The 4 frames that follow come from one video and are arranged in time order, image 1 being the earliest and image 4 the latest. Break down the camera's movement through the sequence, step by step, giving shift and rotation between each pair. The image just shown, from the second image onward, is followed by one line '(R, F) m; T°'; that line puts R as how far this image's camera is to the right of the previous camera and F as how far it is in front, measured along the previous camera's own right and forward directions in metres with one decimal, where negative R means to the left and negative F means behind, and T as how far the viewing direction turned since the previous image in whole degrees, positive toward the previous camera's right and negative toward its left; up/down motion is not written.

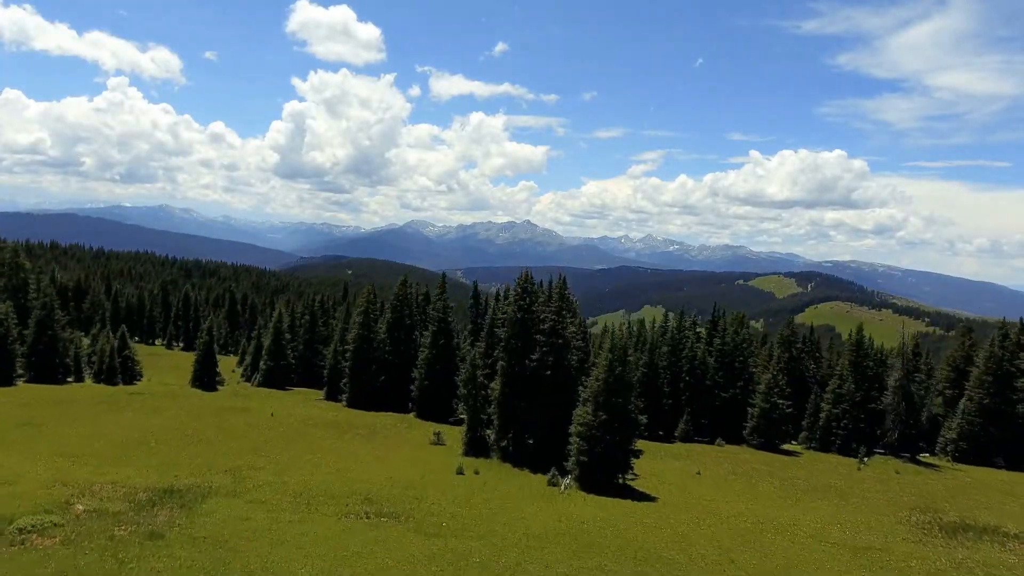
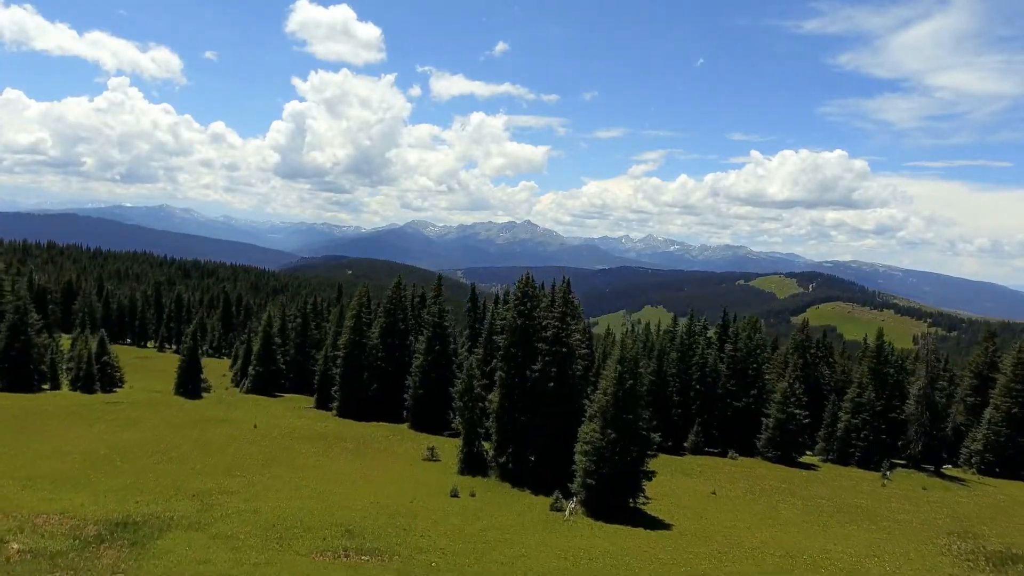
(+0.1, +4.4) m; 0°
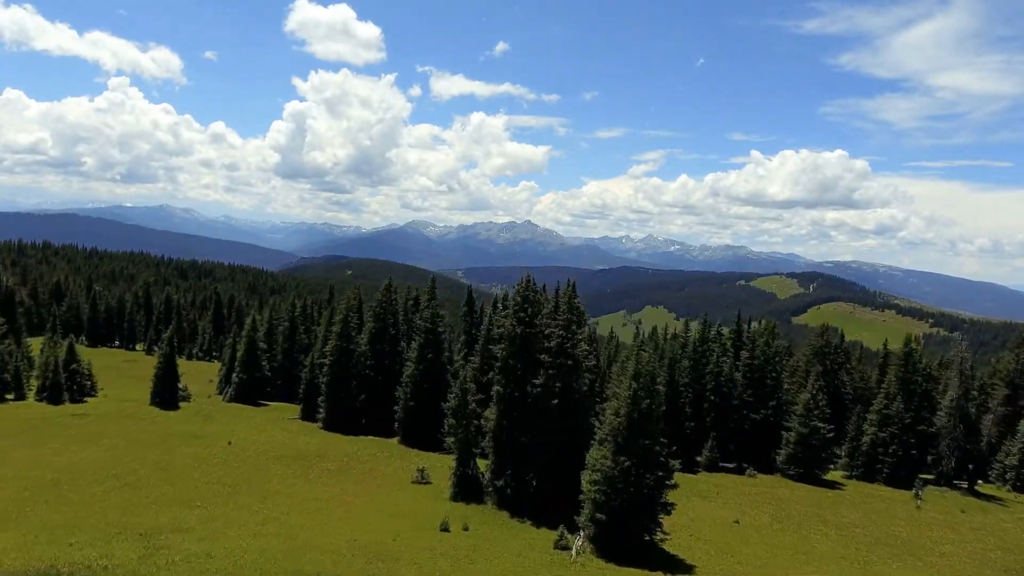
(+0.1, +5.5) m; 0°
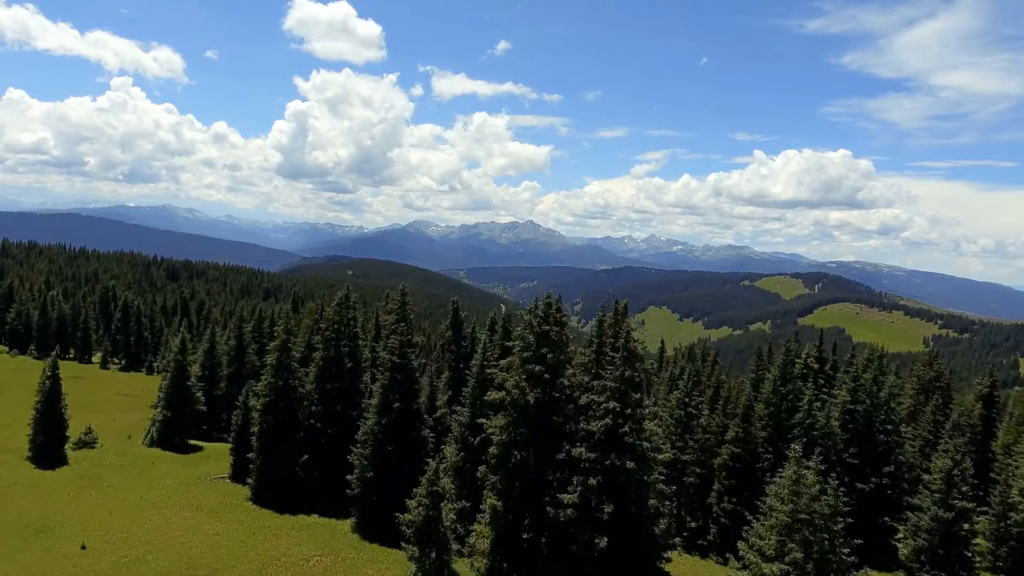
(-0.2, +20.3) m; 0°
